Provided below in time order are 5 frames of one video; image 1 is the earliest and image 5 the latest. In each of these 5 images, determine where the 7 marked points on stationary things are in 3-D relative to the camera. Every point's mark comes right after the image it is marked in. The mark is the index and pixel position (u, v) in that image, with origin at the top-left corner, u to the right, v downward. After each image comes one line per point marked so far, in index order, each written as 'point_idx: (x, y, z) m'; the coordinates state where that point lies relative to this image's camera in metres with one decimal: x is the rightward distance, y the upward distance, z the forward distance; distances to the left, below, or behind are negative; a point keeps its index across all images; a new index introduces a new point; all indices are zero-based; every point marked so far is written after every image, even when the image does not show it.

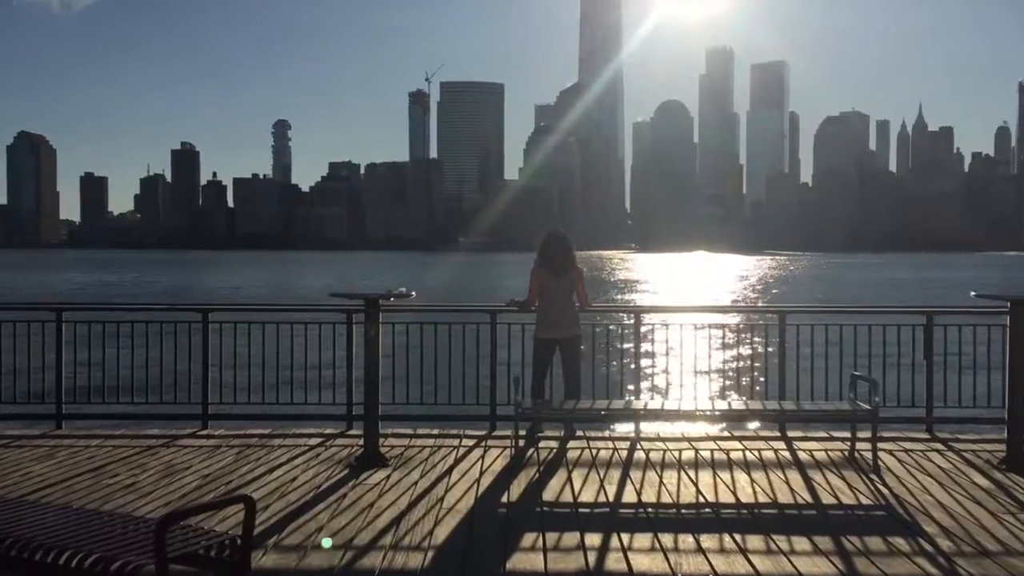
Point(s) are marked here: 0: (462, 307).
0: (-0.5, -0.2, +10.3) m
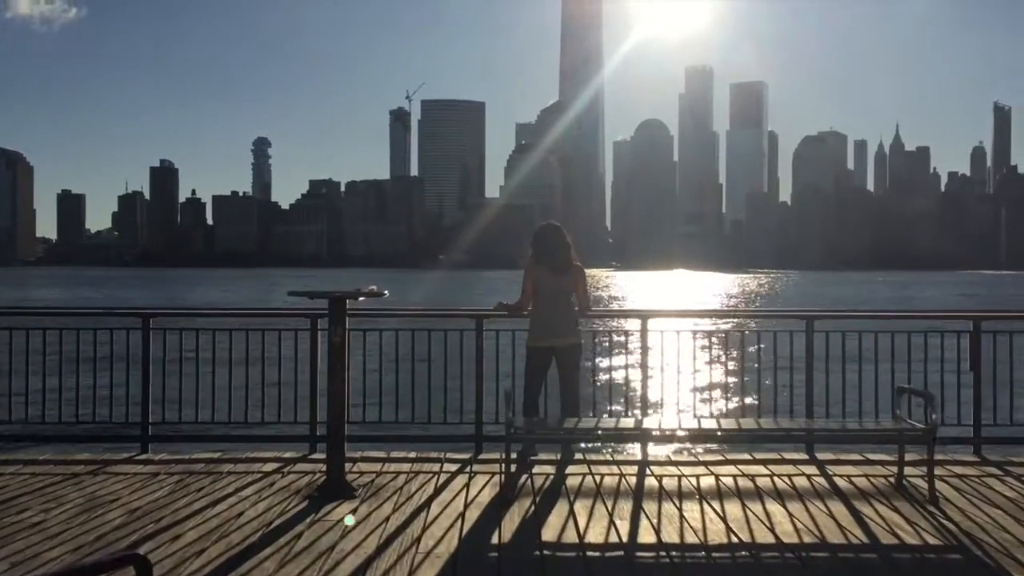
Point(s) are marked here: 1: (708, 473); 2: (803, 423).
0: (-0.6, -0.2, +9.0) m
1: (+1.4, -1.4, +7.8) m
2: (+2.1, -1.0, +7.8) m
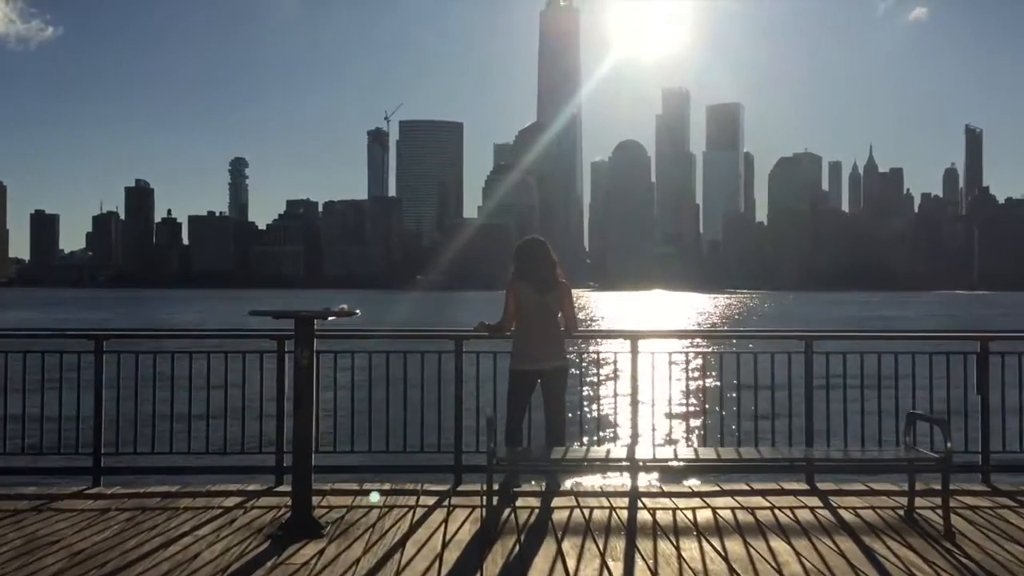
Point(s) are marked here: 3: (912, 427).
0: (-0.8, -0.4, +8.5) m
1: (+1.3, -1.5, +7.2) m
2: (+2.0, -1.1, +7.3) m
3: (+2.8, -1.0, +7.3) m
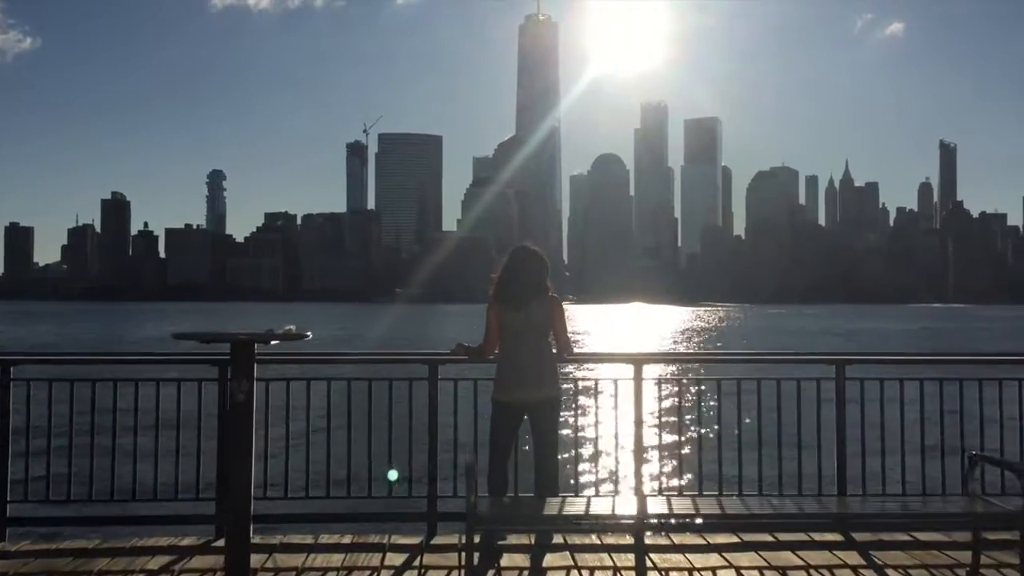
0: (-0.9, -0.5, +7.3) m
1: (+1.2, -1.6, +6.1) m
2: (+1.9, -1.2, +6.1) m
3: (+2.7, -1.1, +6.2) m
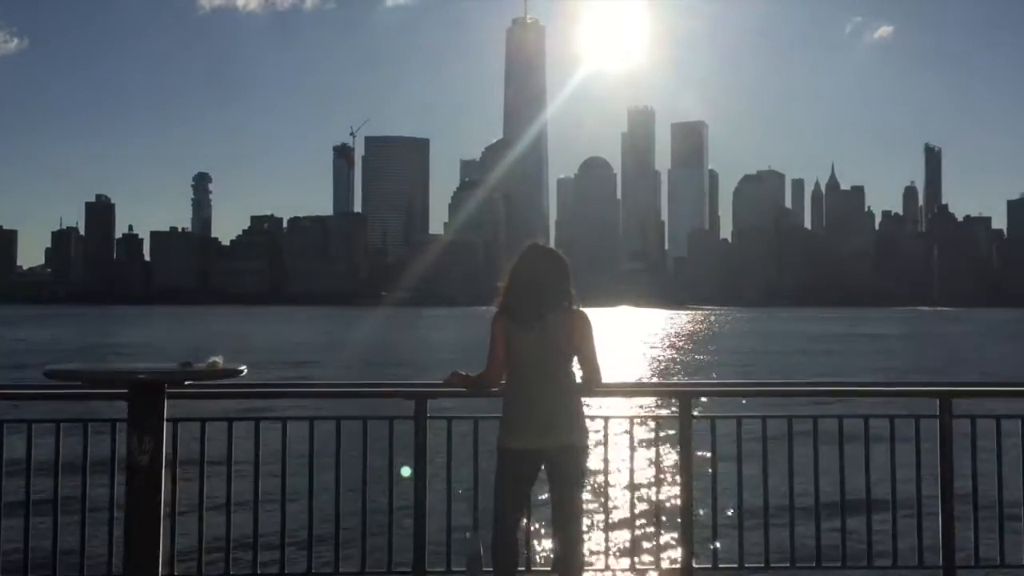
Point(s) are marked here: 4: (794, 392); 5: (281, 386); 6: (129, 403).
0: (-0.8, -0.6, +5.8) m
1: (+1.3, -1.7, +4.6) m
2: (+2.0, -1.3, +4.7) m
3: (+2.7, -1.1, +4.8) m
4: (+1.8, -0.6, +6.6) m
5: (-1.3, -0.5, +6.1) m
6: (-1.4, -0.4, +3.9) m
